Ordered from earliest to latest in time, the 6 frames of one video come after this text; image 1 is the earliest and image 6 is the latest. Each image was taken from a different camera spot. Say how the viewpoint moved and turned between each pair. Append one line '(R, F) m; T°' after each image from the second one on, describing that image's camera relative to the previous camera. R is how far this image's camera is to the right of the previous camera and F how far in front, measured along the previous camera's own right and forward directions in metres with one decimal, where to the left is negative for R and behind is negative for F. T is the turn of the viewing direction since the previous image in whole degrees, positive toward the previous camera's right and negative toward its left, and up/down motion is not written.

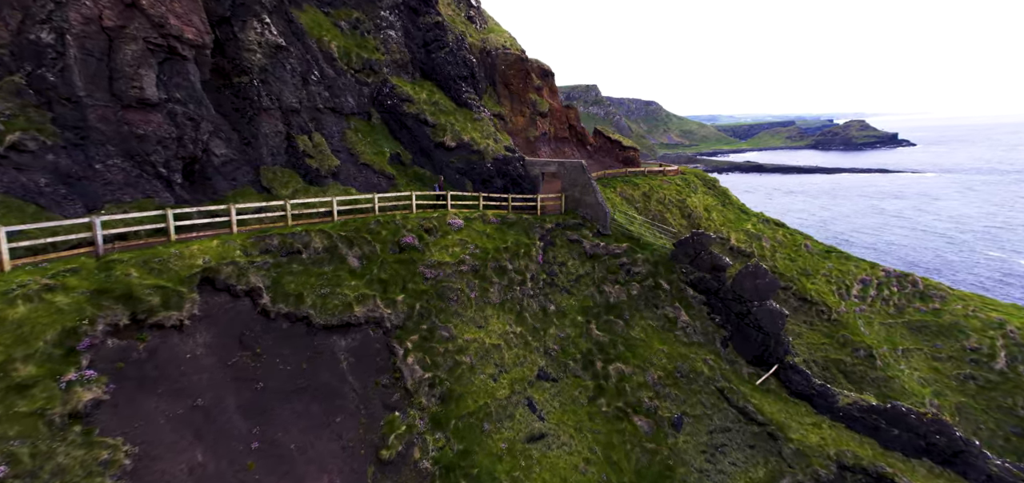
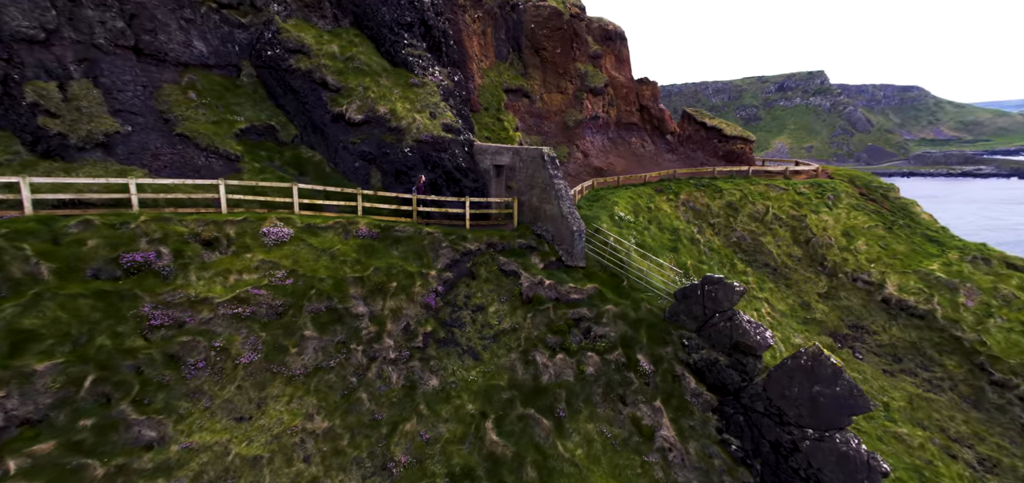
(+8.3, +11.0) m; -13°
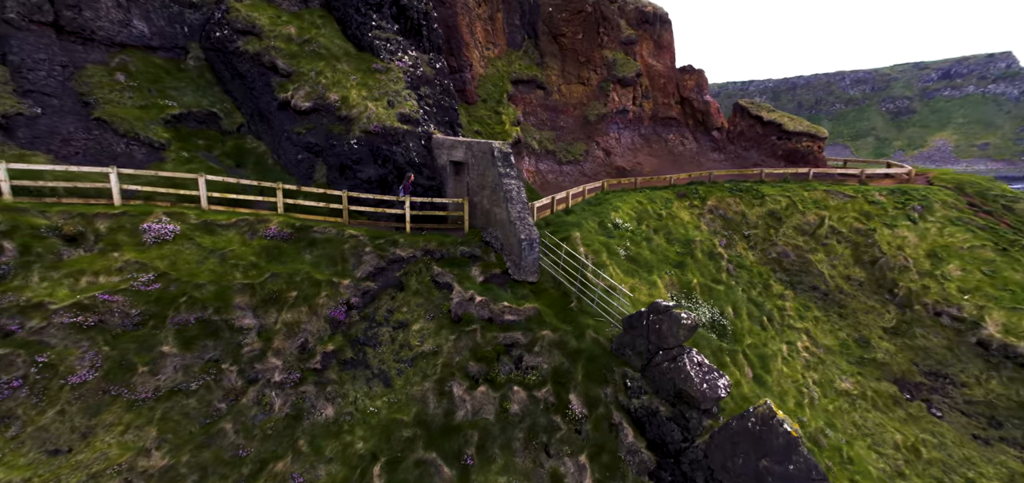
(+4.5, +3.4) m; -8°
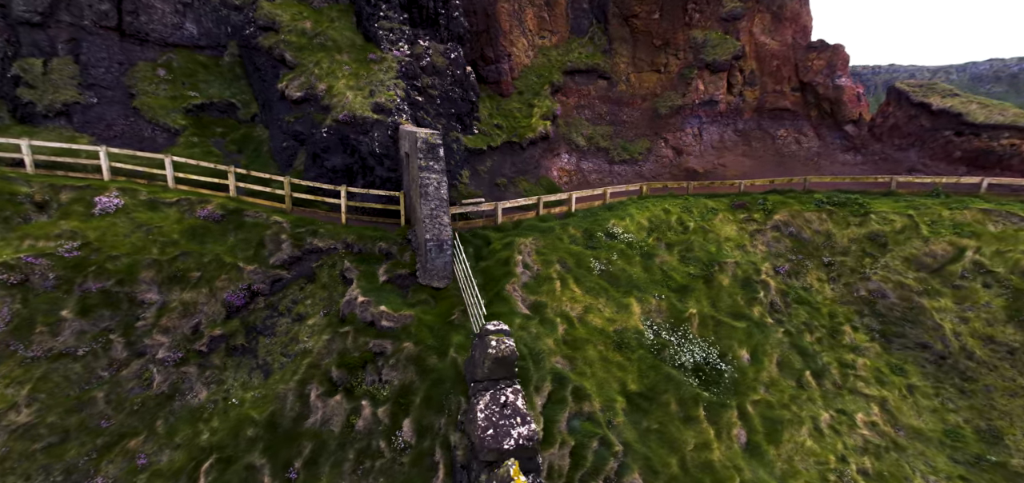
(+7.2, +3.9) m; -19°
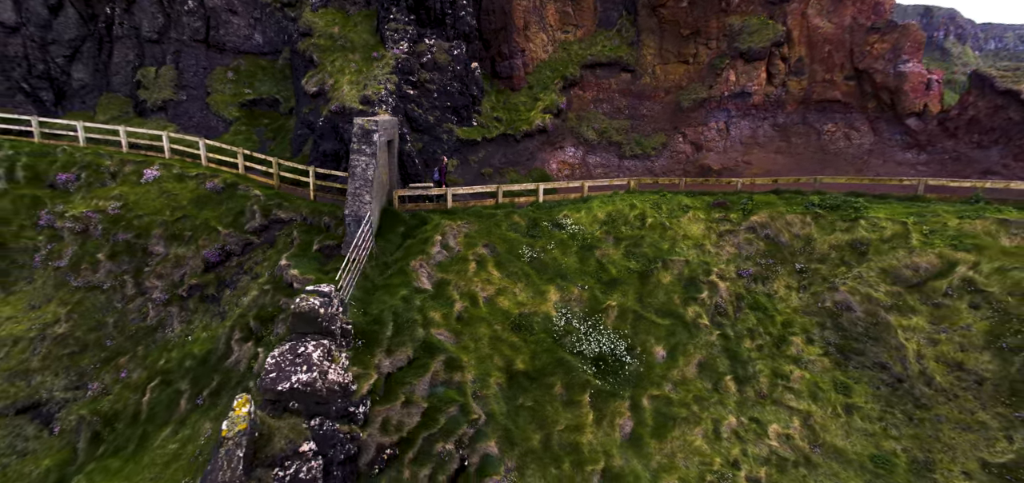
(+6.3, +0.1) m; -13°
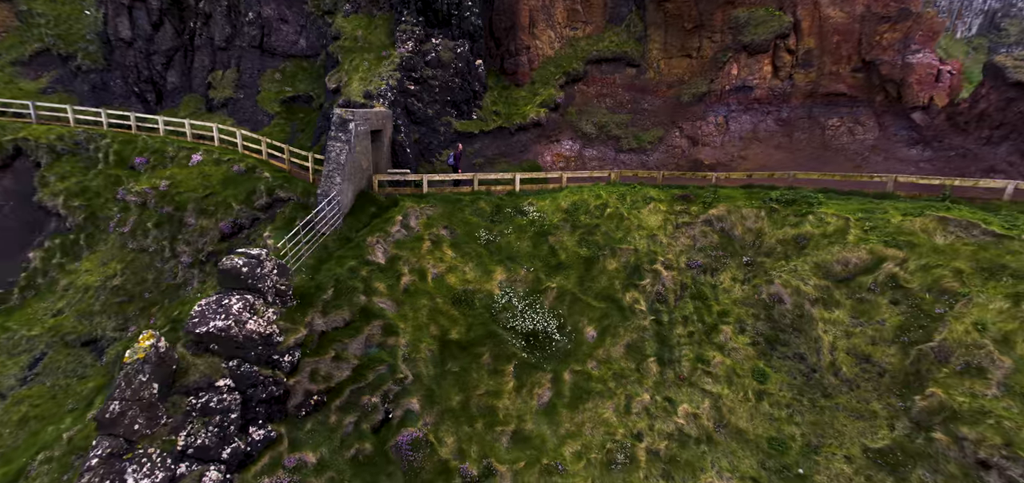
(+4.0, -1.1) m; -7°
